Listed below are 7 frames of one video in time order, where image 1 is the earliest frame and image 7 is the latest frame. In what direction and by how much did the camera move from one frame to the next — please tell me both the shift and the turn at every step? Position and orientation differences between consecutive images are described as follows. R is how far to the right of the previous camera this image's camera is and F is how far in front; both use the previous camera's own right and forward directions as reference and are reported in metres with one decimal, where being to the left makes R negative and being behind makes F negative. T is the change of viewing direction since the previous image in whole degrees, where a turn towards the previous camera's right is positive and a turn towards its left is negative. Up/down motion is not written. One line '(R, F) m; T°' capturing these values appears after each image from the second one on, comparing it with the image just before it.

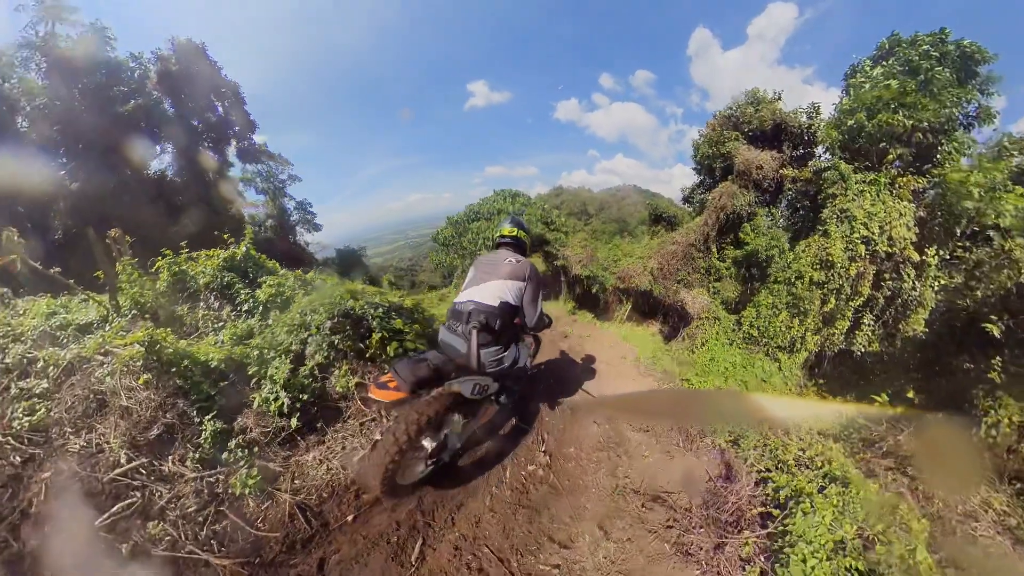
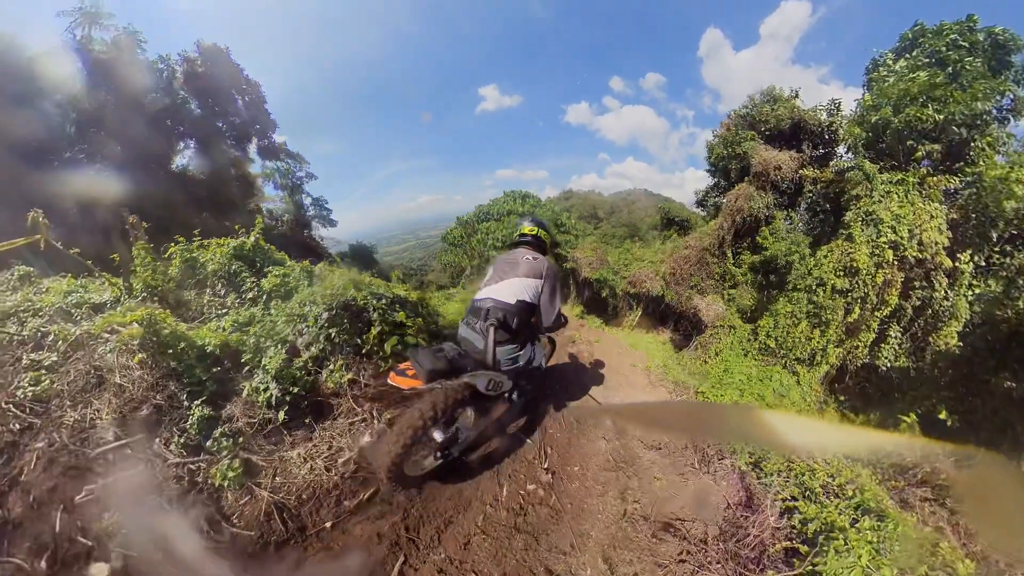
(0.0, +0.2) m; -1°
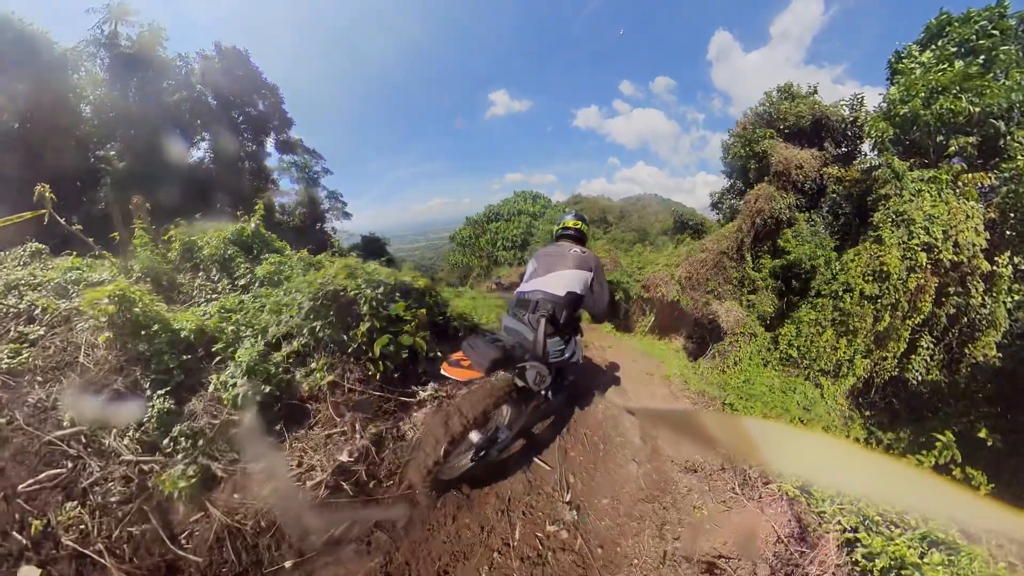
(0.0, +0.2) m; -1°
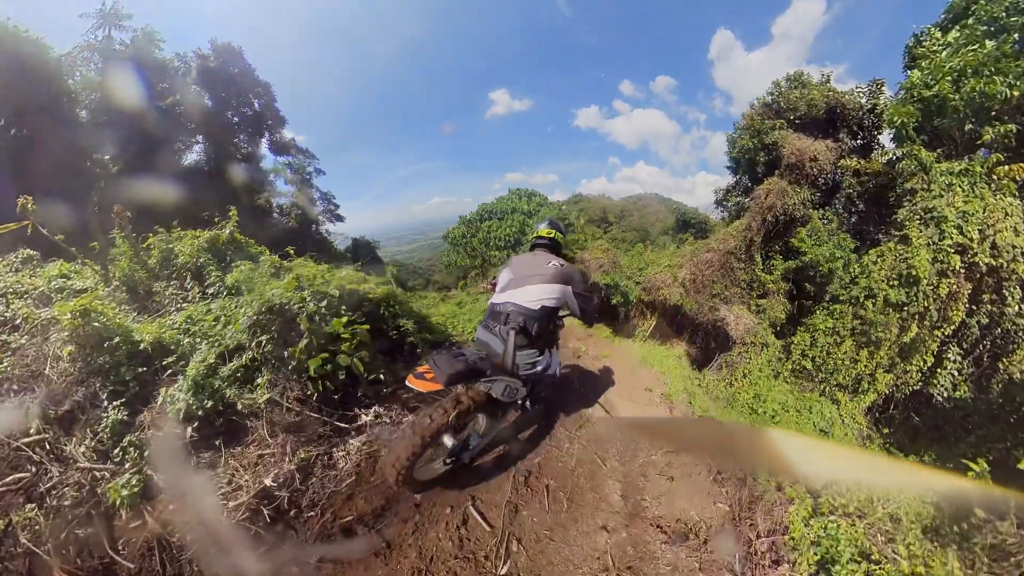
(+0.1, +0.5) m; 0°
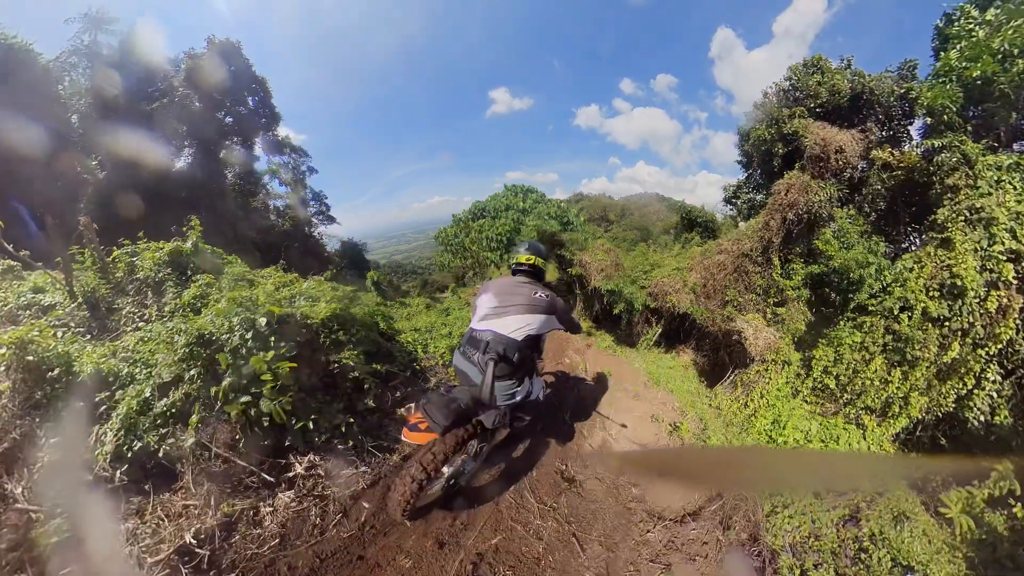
(+0.1, +0.6) m; 0°
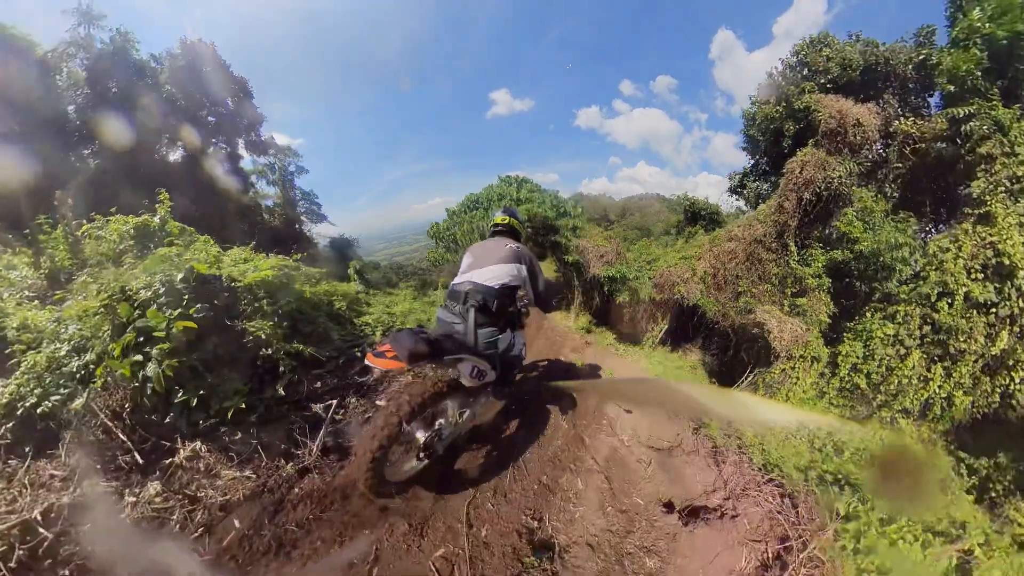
(+0.1, +0.5) m; 0°
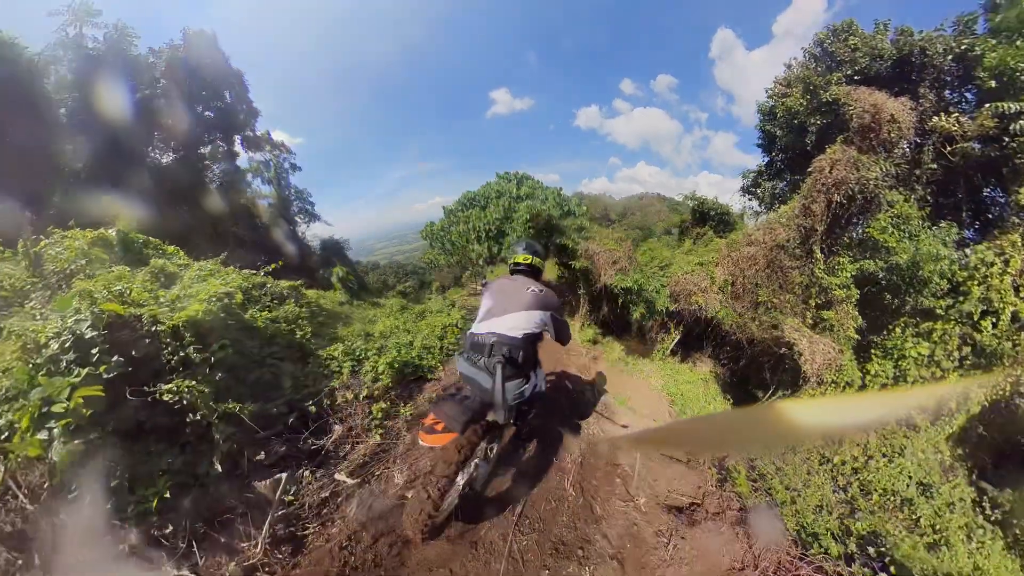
(0.0, +0.4) m; 0°
